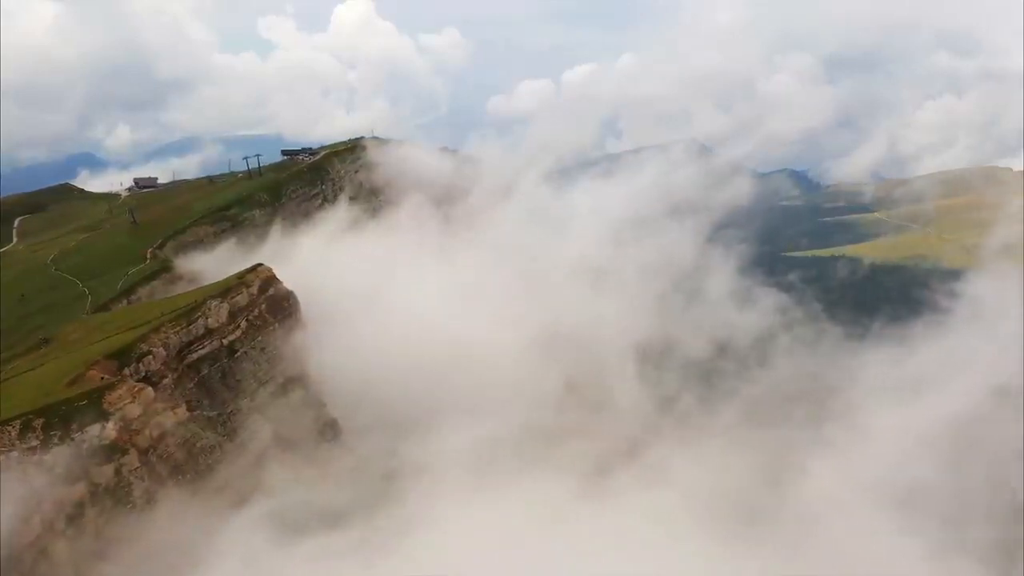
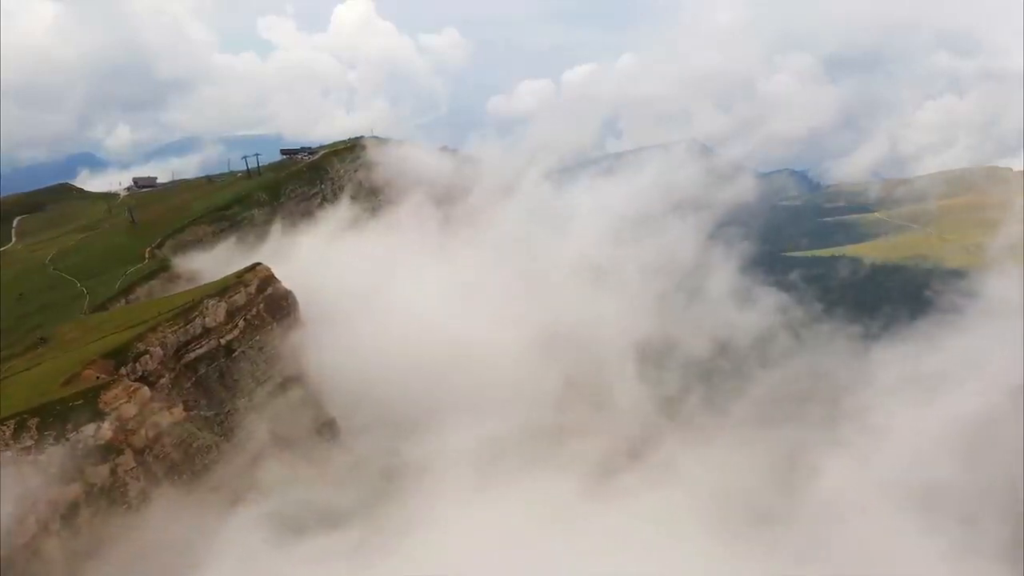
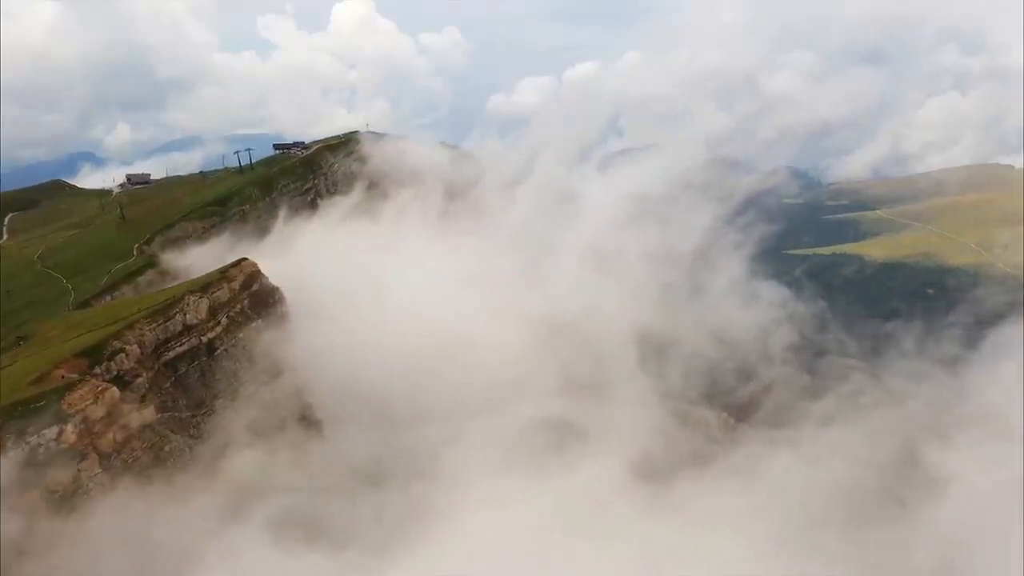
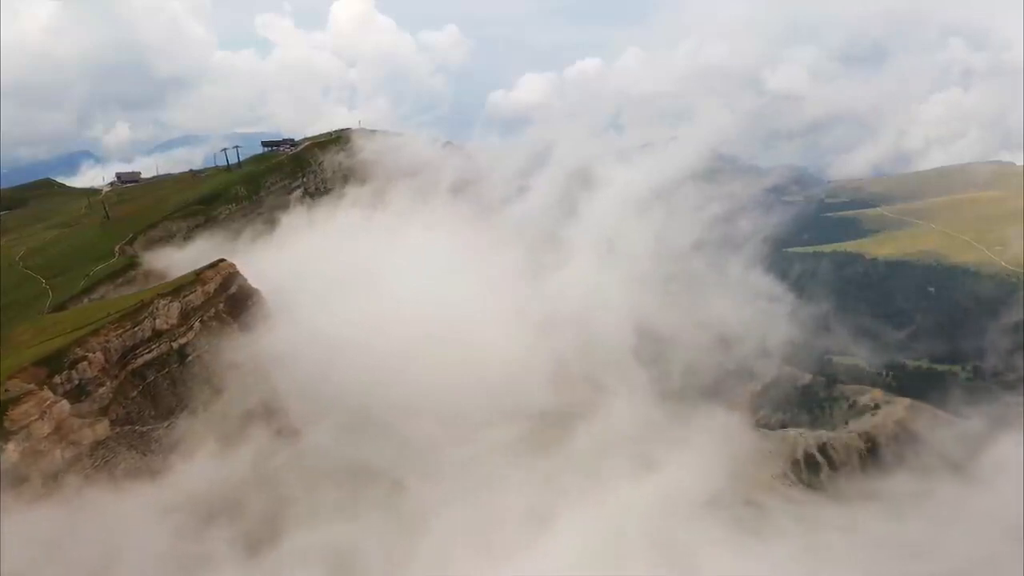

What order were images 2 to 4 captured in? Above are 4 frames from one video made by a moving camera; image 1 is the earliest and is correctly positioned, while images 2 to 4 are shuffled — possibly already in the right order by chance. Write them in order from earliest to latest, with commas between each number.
2, 3, 4
